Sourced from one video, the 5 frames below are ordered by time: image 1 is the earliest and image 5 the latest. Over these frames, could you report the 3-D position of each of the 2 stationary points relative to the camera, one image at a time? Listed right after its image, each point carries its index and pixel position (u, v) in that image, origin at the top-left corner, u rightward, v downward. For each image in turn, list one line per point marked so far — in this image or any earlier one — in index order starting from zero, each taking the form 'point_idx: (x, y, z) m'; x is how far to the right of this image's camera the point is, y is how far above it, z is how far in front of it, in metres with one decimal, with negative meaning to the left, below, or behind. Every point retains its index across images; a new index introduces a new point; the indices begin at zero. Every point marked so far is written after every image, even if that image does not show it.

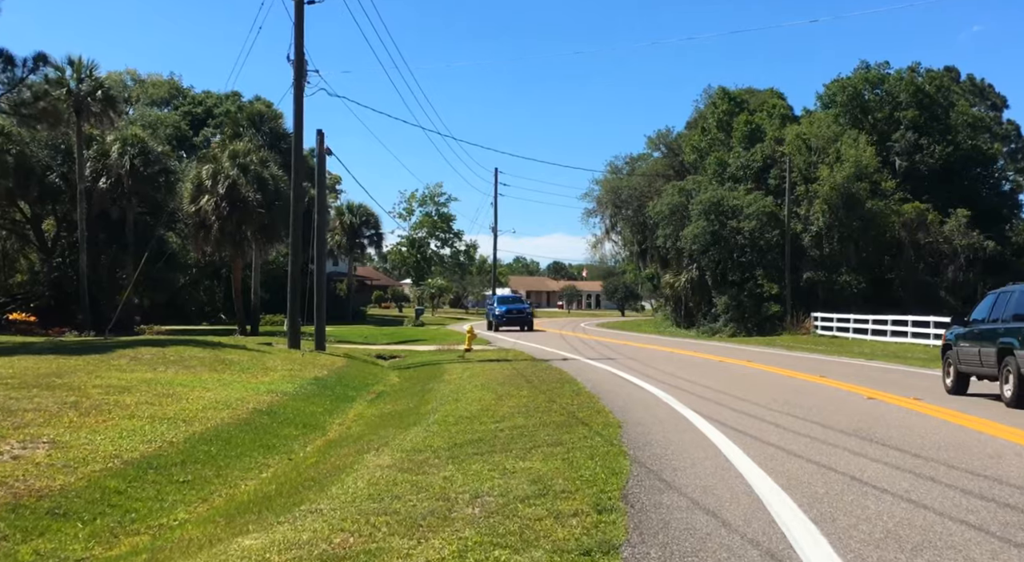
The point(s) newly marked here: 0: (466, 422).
0: (-0.6, -1.8, +13.3) m
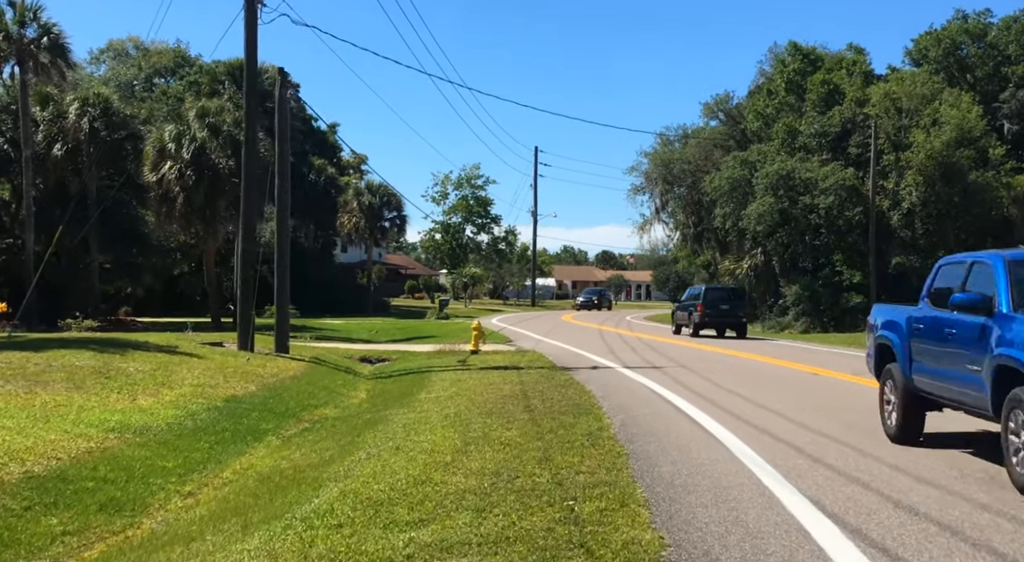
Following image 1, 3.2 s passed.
0: (-1.0, -1.6, +6.7) m
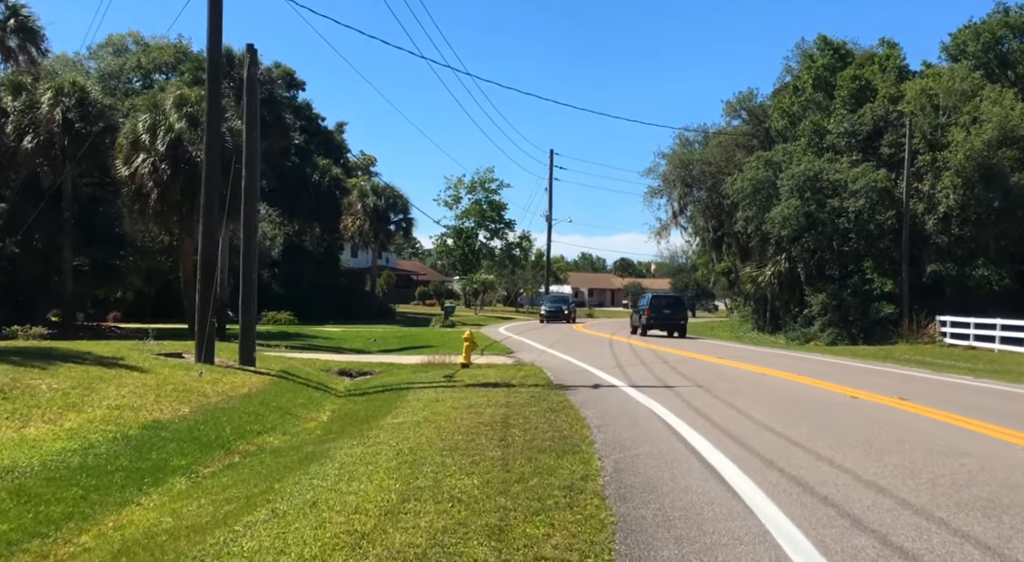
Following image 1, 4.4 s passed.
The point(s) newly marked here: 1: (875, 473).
0: (-1.4, -1.6, +4.1) m
1: (+2.9, -1.6, +8.5) m
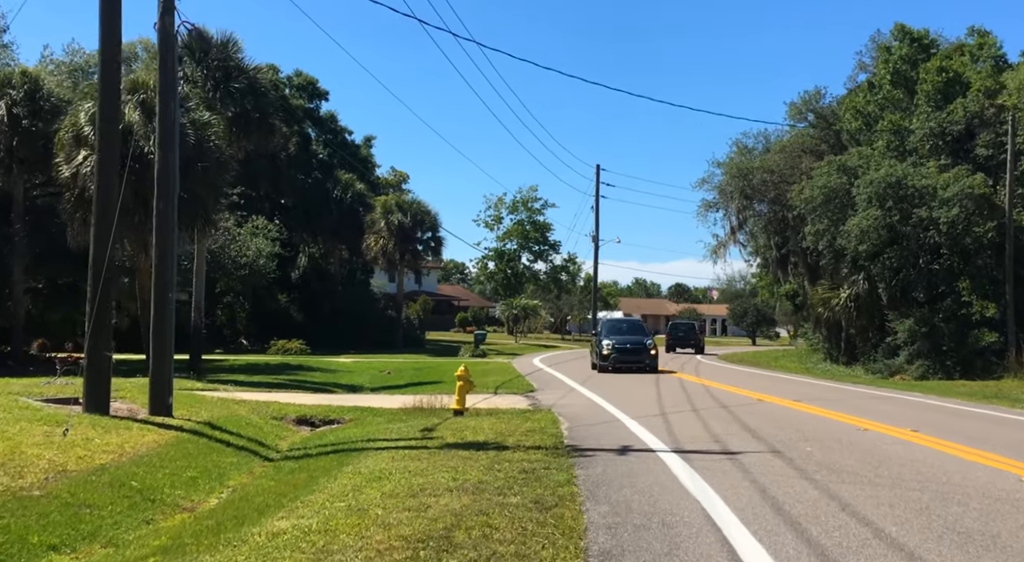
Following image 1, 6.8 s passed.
0: (-2.2, -1.4, -1.0) m
1: (+2.4, -1.5, +3.1) m
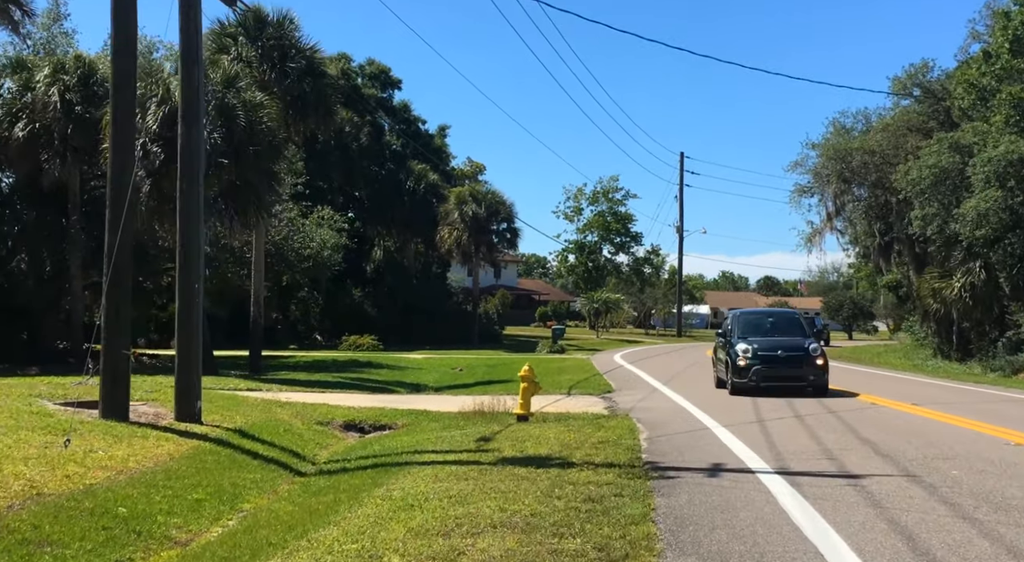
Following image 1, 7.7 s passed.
0: (-2.6, -1.4, -2.8) m
1: (+2.3, -1.4, +0.9) m
